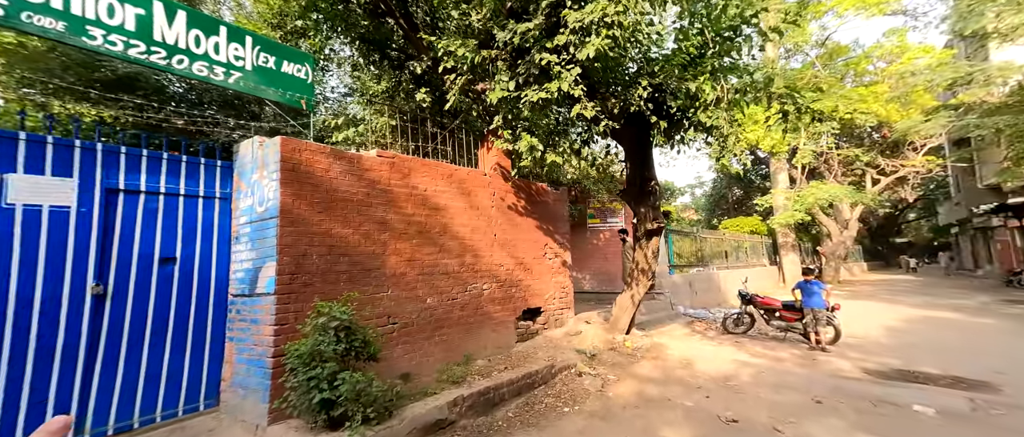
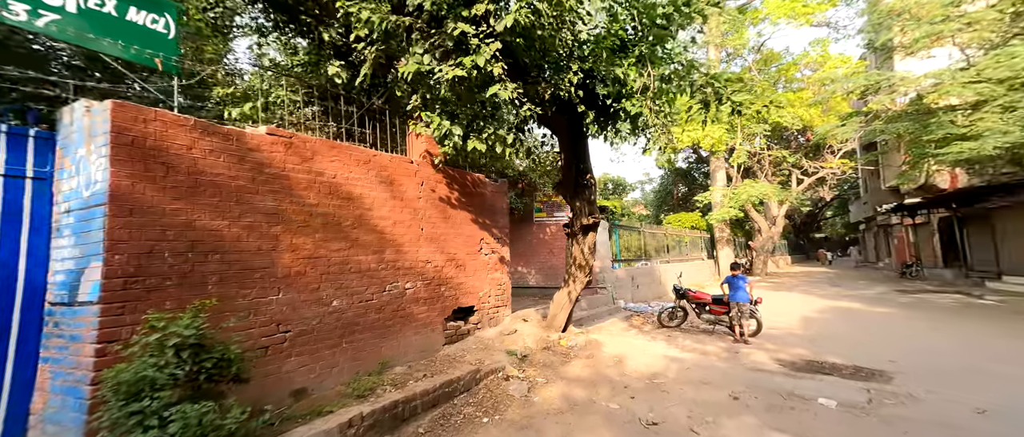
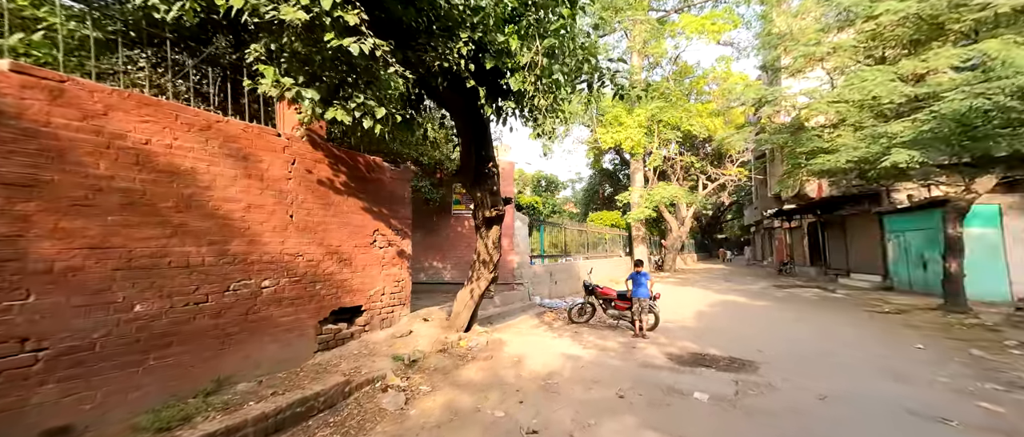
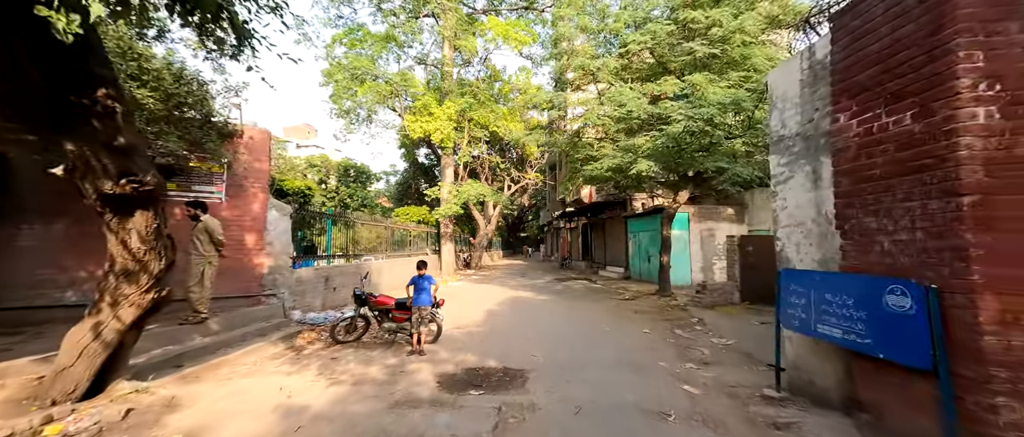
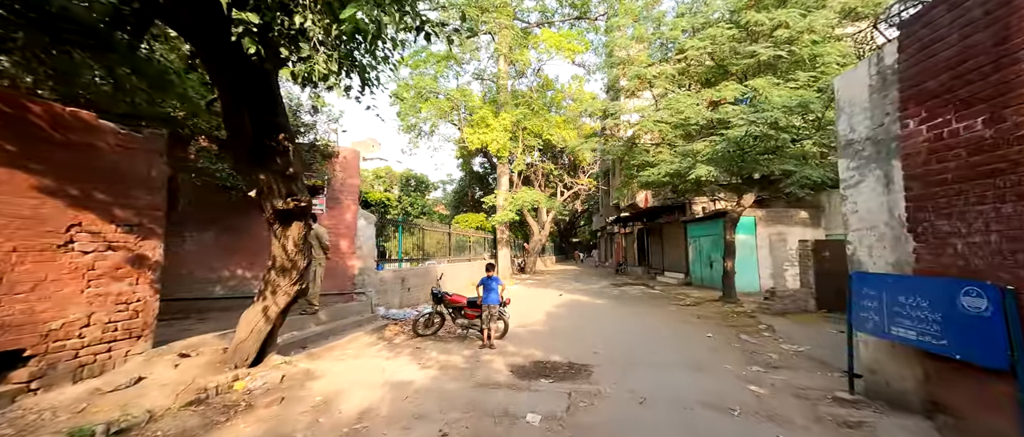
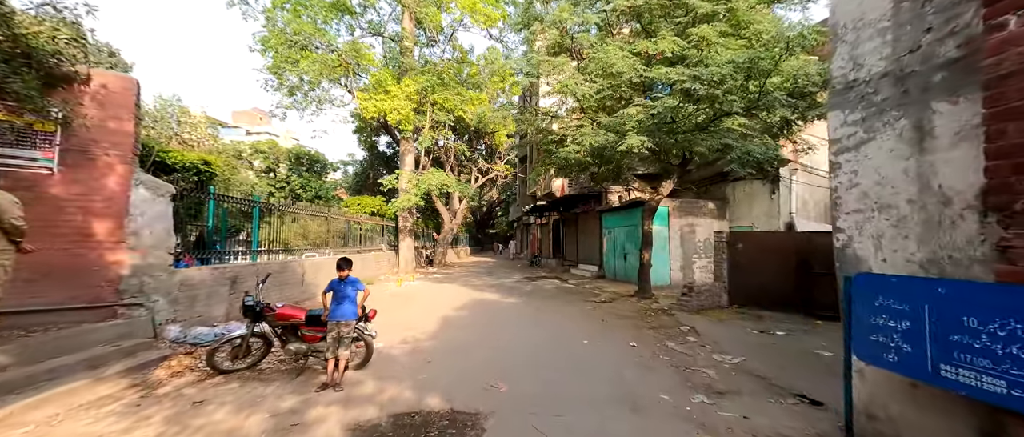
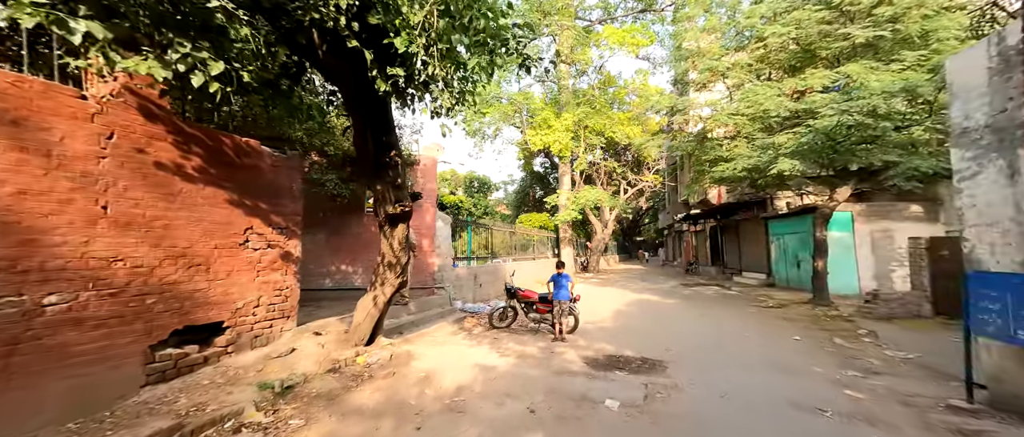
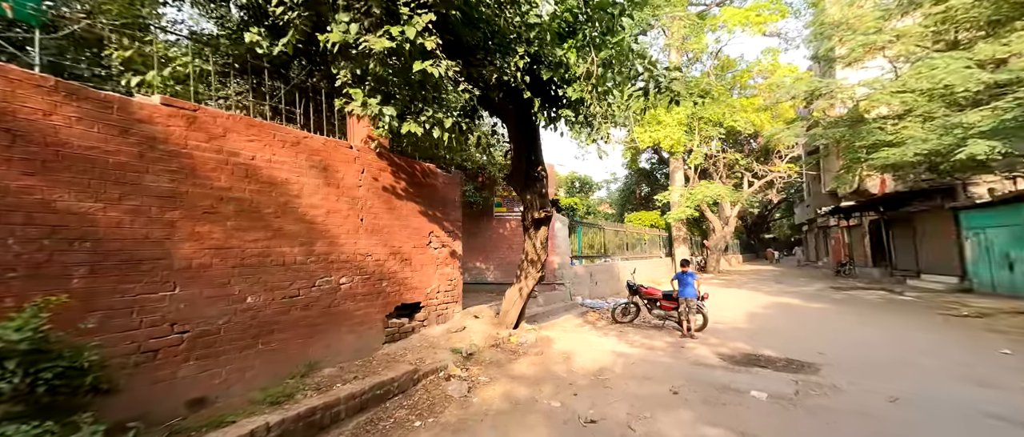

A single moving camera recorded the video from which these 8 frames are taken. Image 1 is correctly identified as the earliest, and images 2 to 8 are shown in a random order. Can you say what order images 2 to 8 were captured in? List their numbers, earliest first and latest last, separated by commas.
2, 8, 3, 7, 5, 4, 6
